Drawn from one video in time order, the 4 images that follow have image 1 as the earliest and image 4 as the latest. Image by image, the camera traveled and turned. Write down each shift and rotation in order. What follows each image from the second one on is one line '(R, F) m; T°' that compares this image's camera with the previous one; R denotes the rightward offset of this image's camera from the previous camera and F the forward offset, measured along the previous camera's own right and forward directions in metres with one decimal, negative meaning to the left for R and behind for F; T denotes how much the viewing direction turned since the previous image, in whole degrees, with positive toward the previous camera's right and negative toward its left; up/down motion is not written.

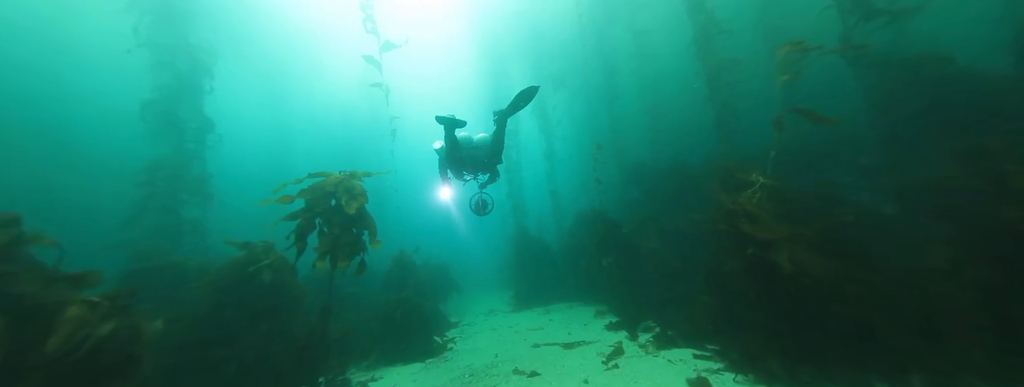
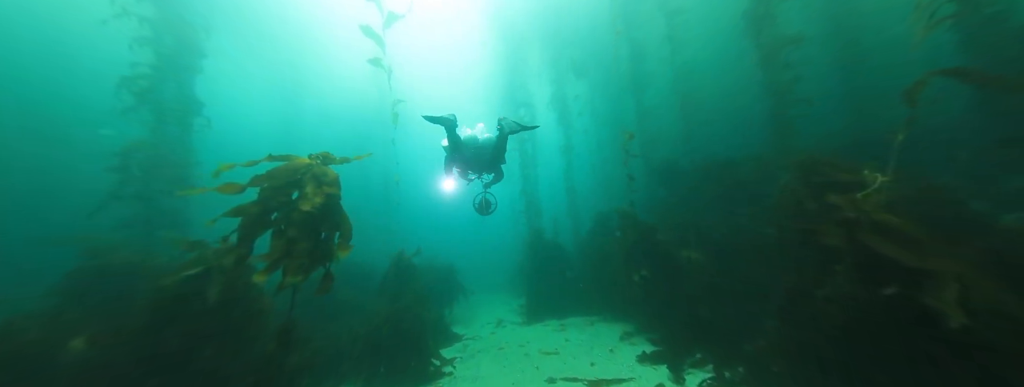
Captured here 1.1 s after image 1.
(0.0, +1.0) m; -3°
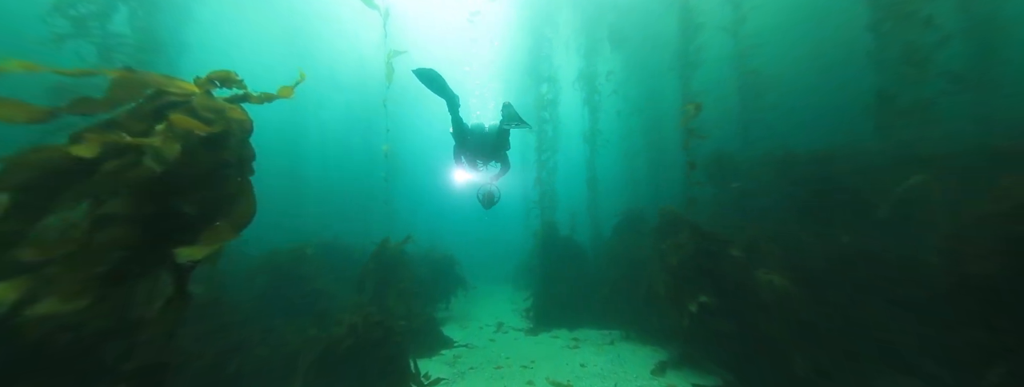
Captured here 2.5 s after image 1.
(0.0, +1.4) m; -3°
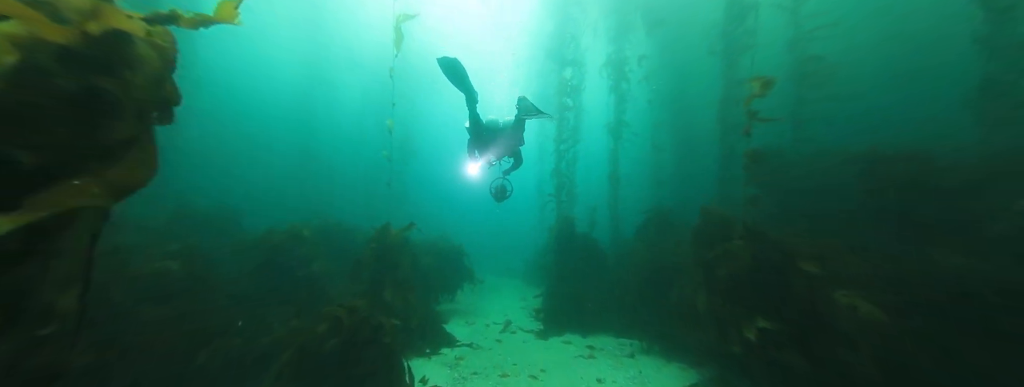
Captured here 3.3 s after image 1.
(-0.1, +0.6) m; -3°
